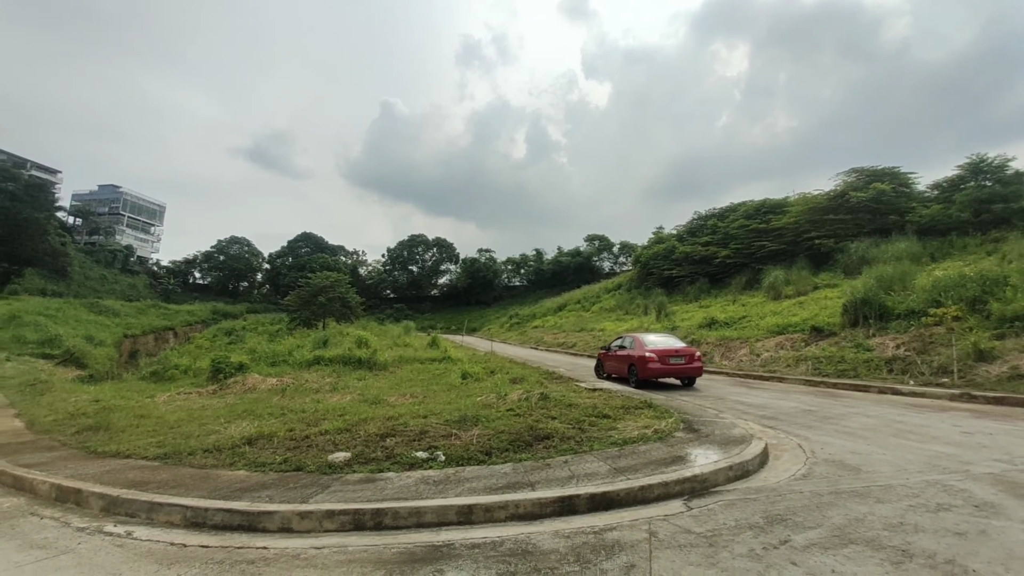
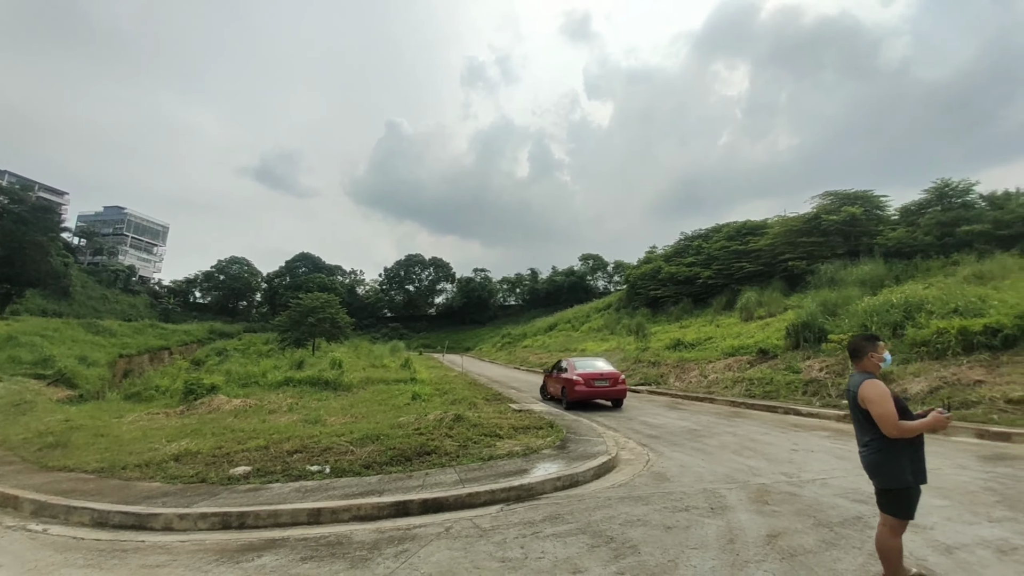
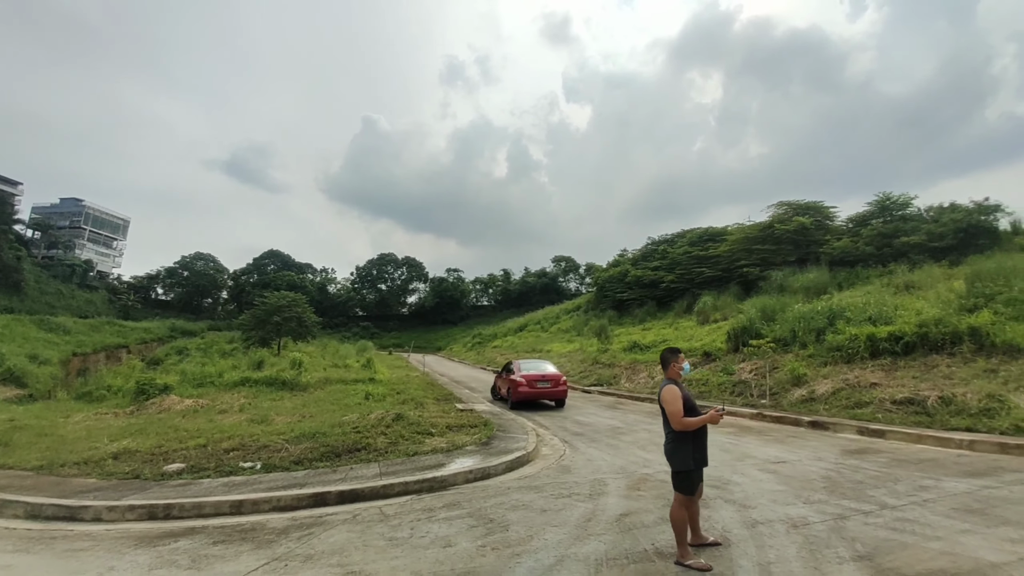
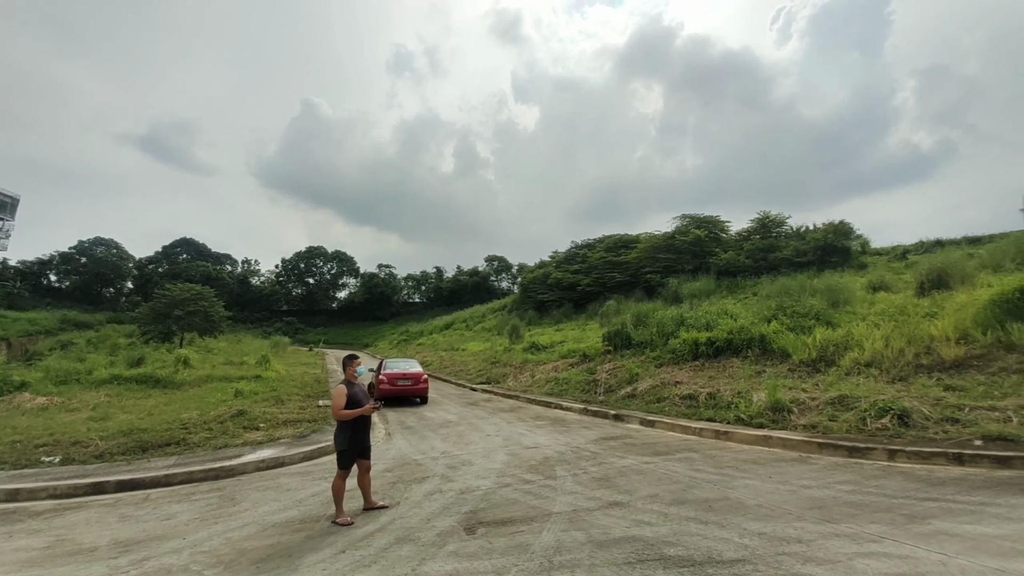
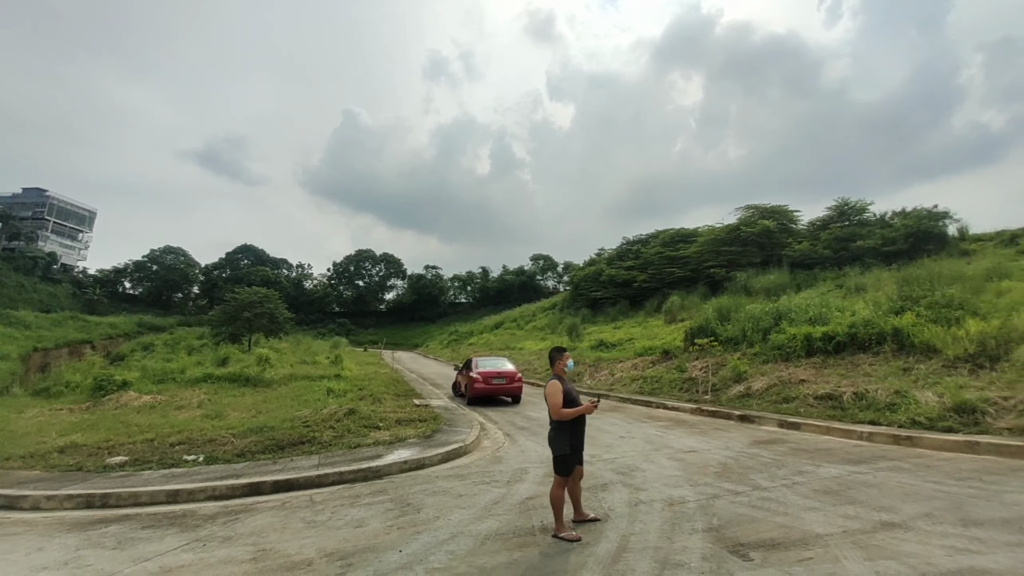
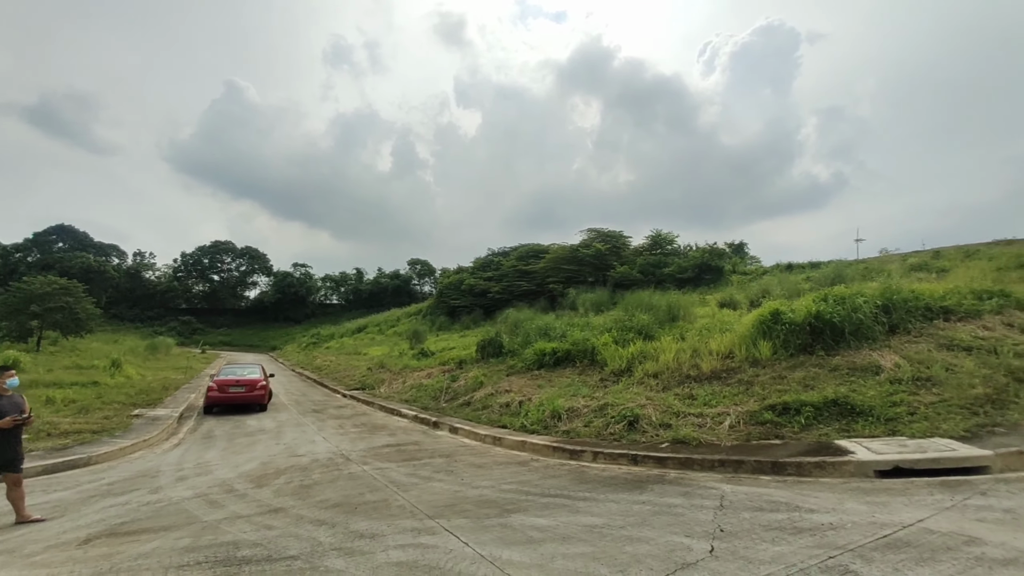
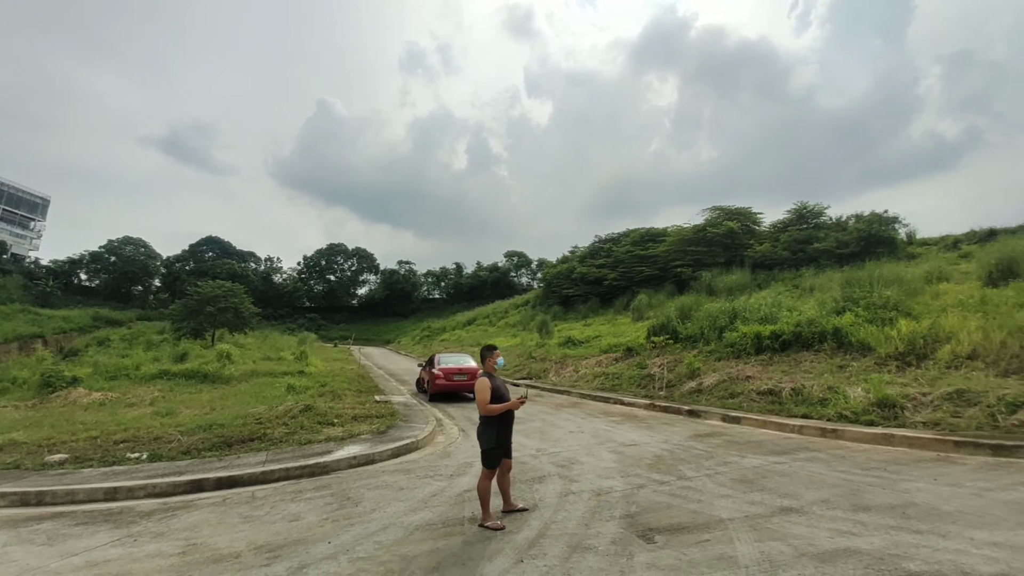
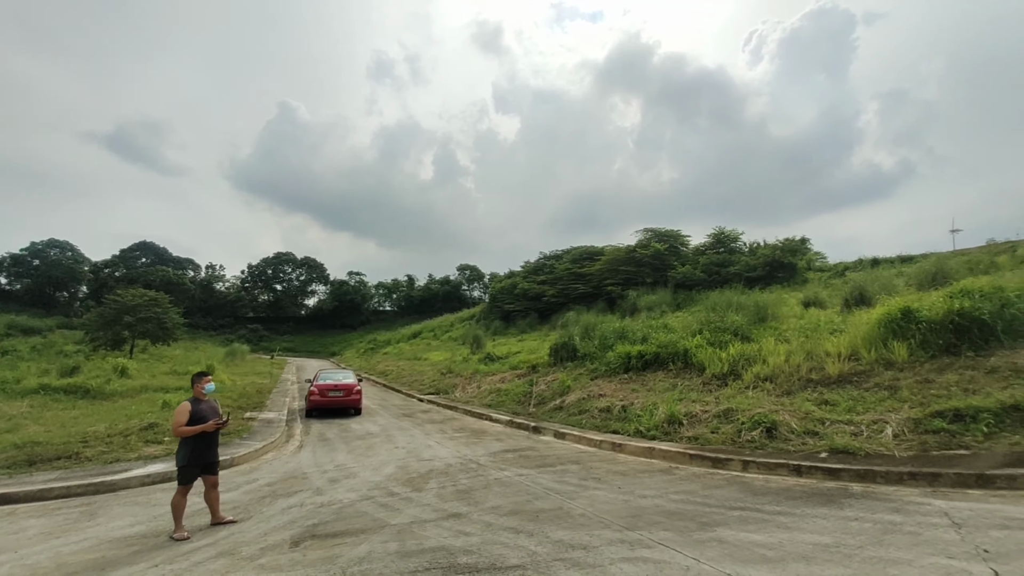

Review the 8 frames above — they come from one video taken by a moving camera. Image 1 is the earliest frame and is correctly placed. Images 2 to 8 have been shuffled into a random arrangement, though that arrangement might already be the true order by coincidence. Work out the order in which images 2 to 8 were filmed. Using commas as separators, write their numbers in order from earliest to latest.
2, 3, 5, 7, 4, 8, 6
